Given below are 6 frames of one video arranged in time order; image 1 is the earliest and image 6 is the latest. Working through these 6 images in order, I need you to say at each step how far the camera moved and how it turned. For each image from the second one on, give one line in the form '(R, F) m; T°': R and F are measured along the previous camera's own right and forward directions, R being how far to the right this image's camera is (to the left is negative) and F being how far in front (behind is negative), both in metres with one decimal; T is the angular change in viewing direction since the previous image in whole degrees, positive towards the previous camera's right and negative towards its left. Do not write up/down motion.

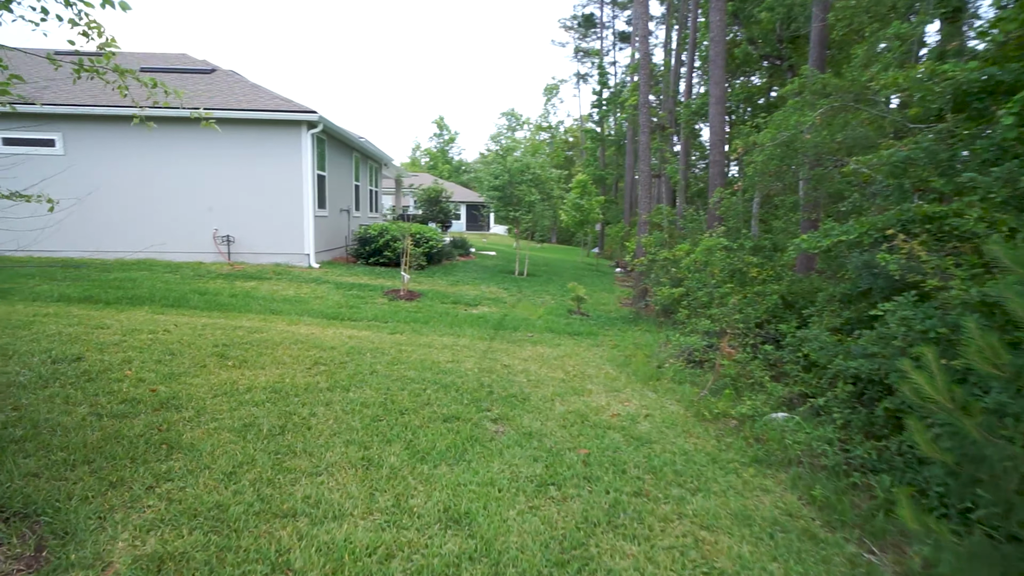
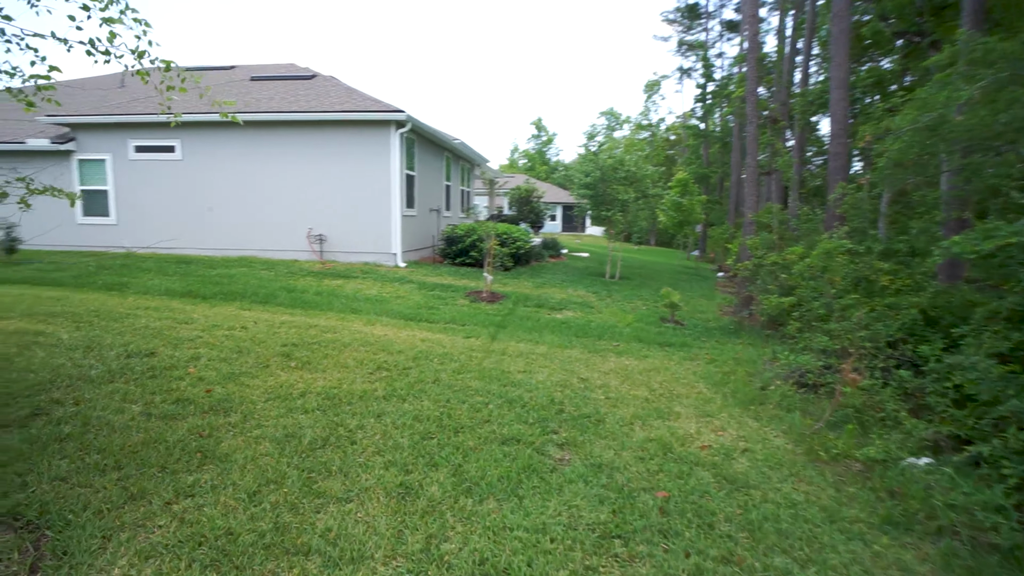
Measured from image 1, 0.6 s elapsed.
(+0.2, +0.5) m; -10°
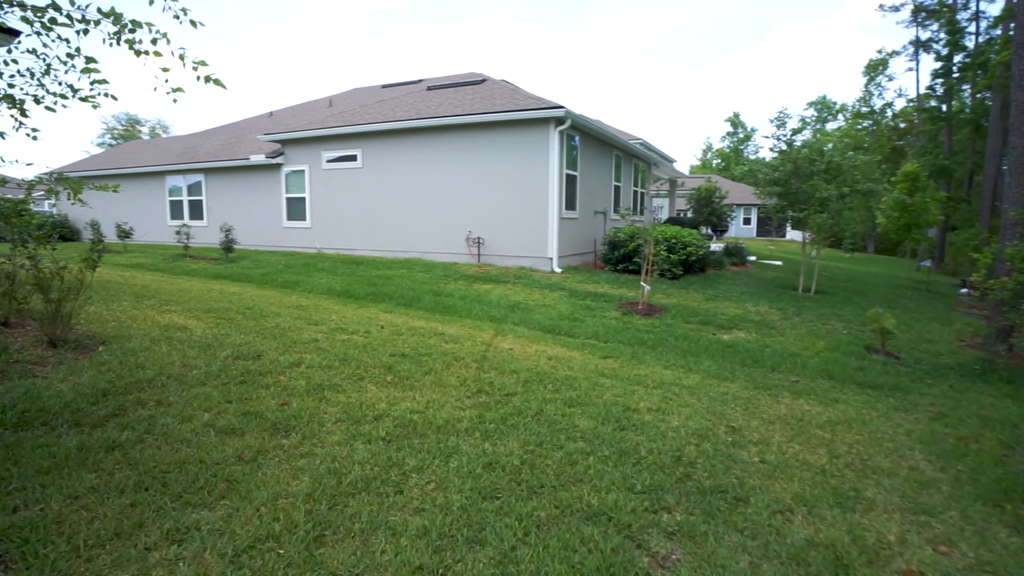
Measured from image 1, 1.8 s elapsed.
(+0.4, +0.9) m; -19°
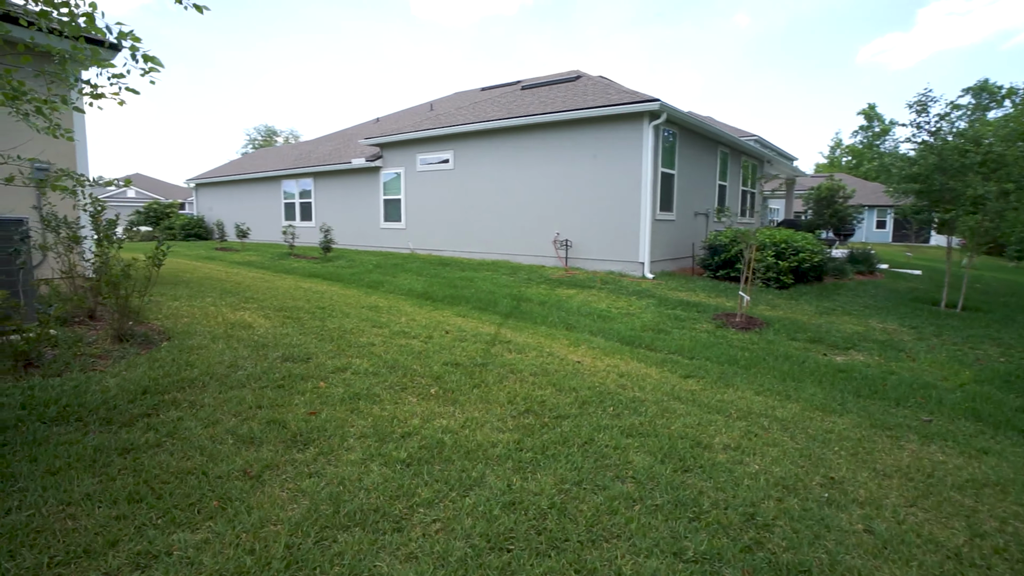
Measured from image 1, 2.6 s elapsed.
(+0.4, +0.5) m; -11°
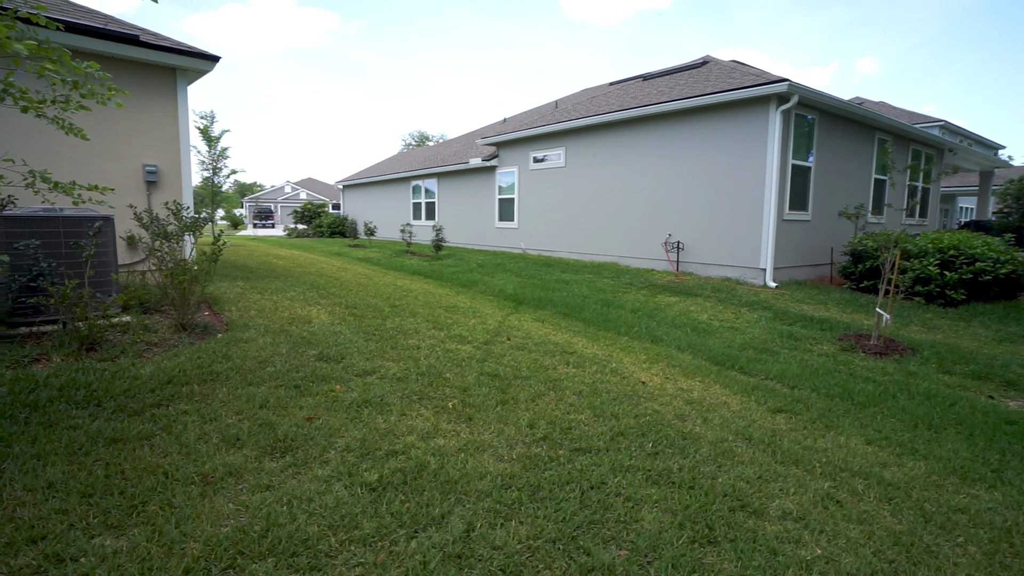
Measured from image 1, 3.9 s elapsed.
(+0.7, +0.6) m; -15°
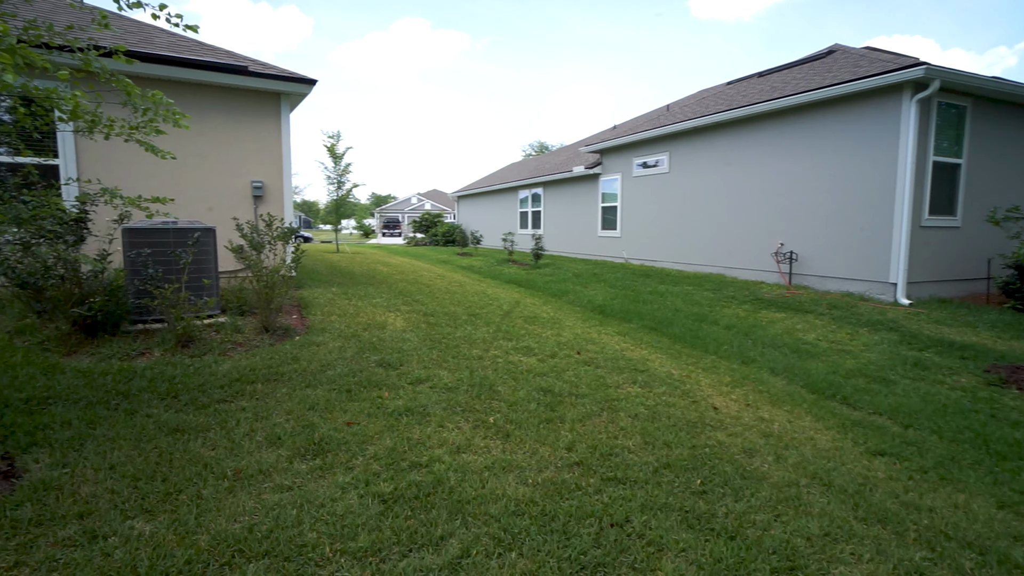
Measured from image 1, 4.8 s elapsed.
(+0.5, +0.2) m; -13°
